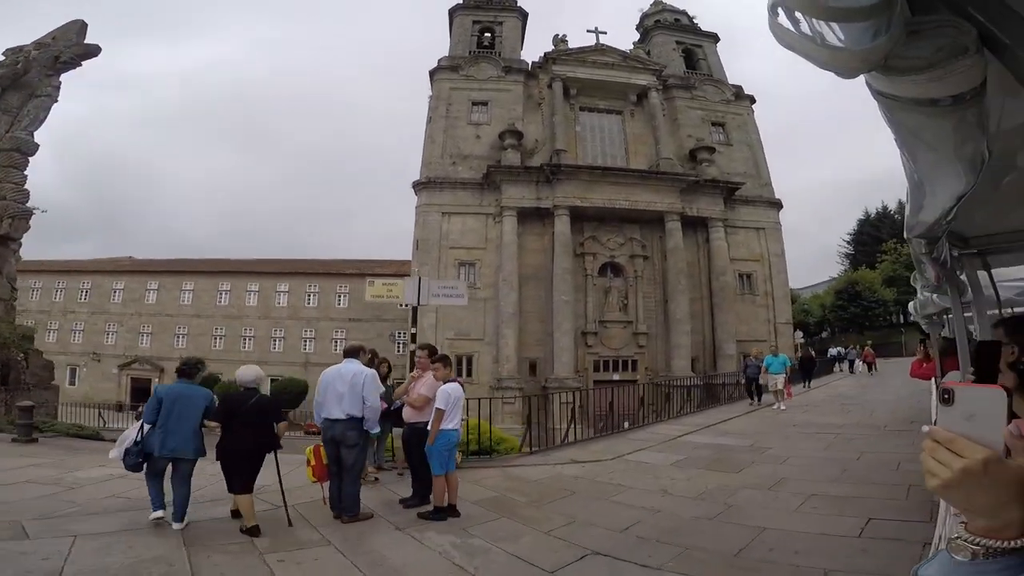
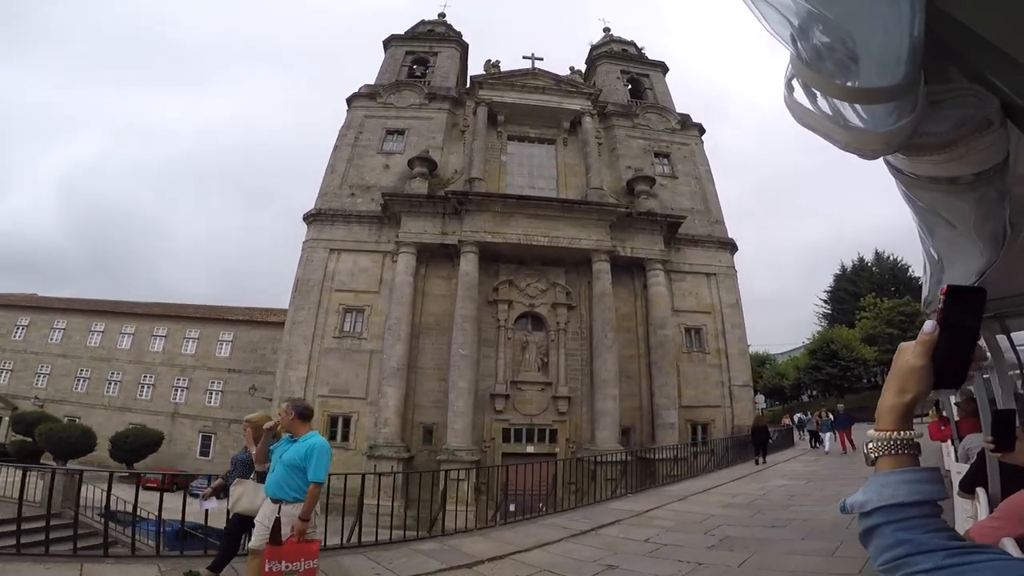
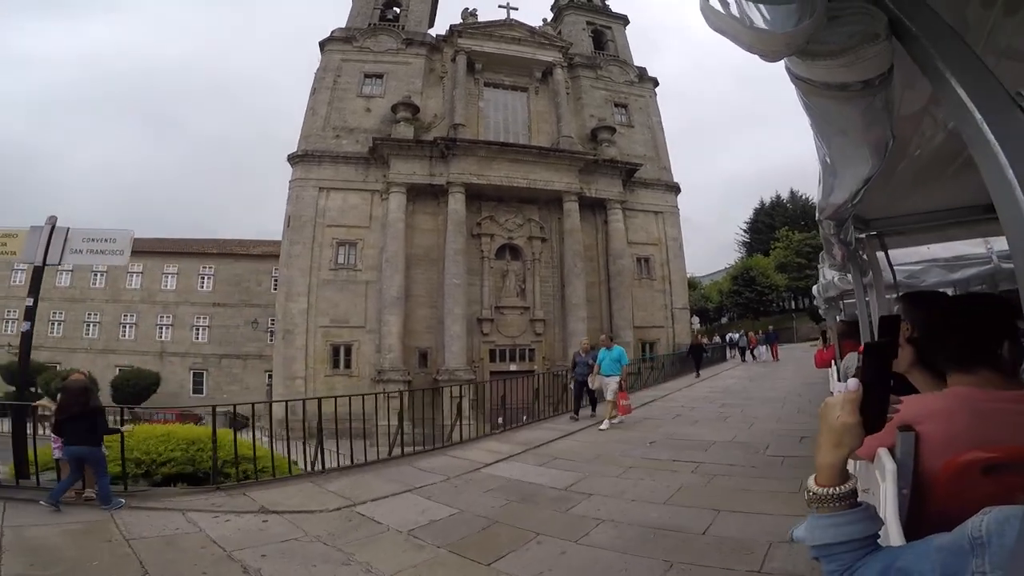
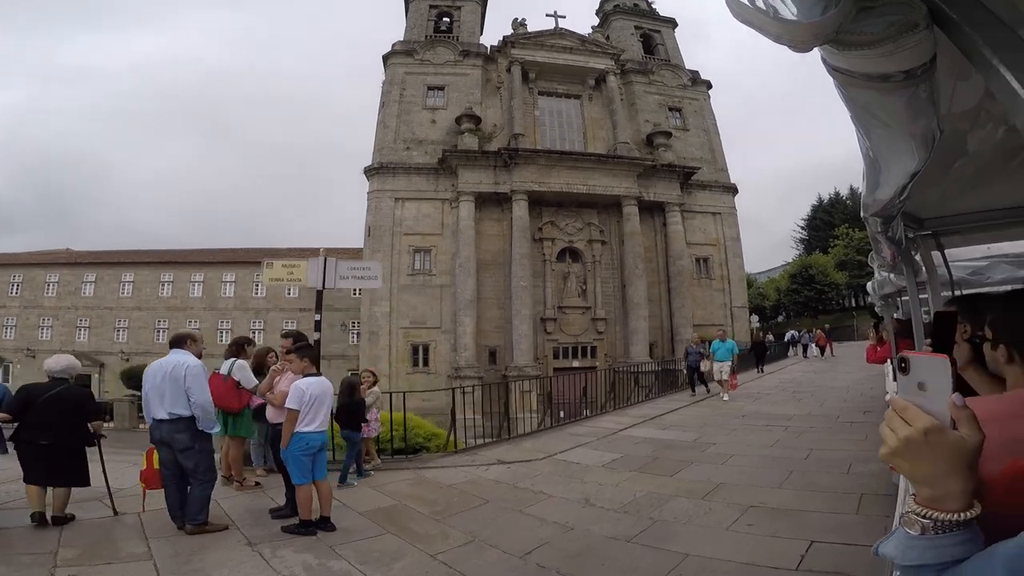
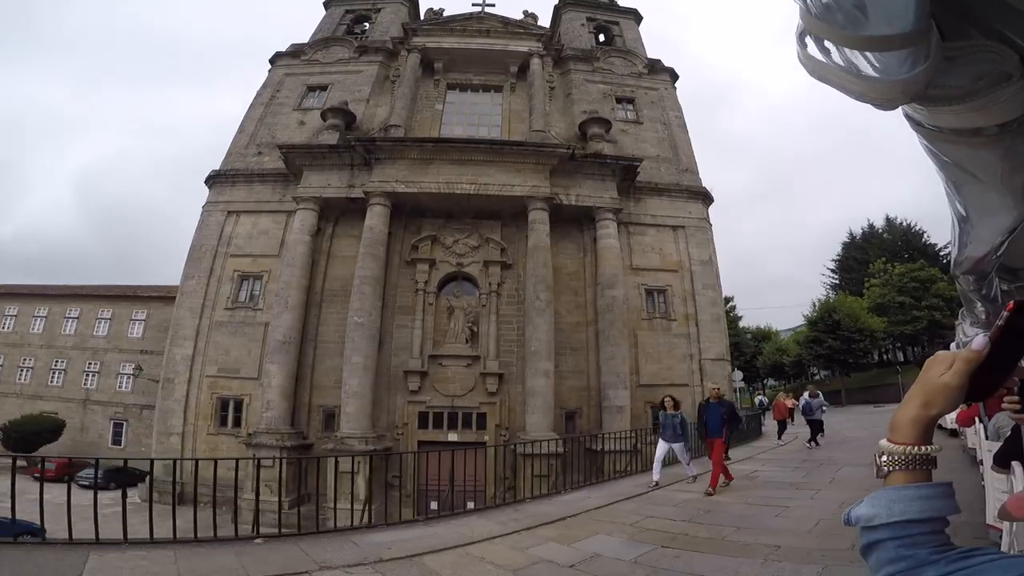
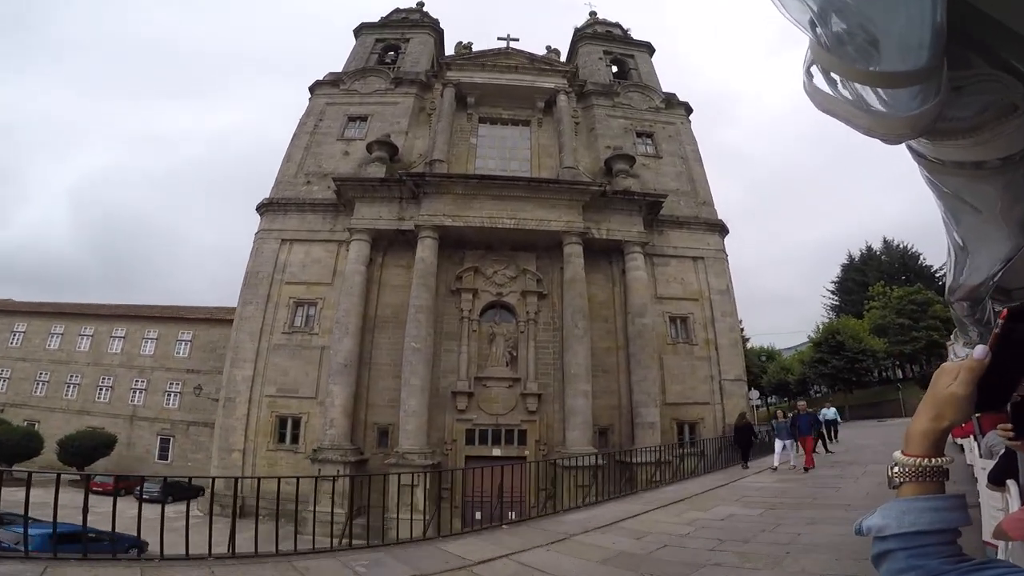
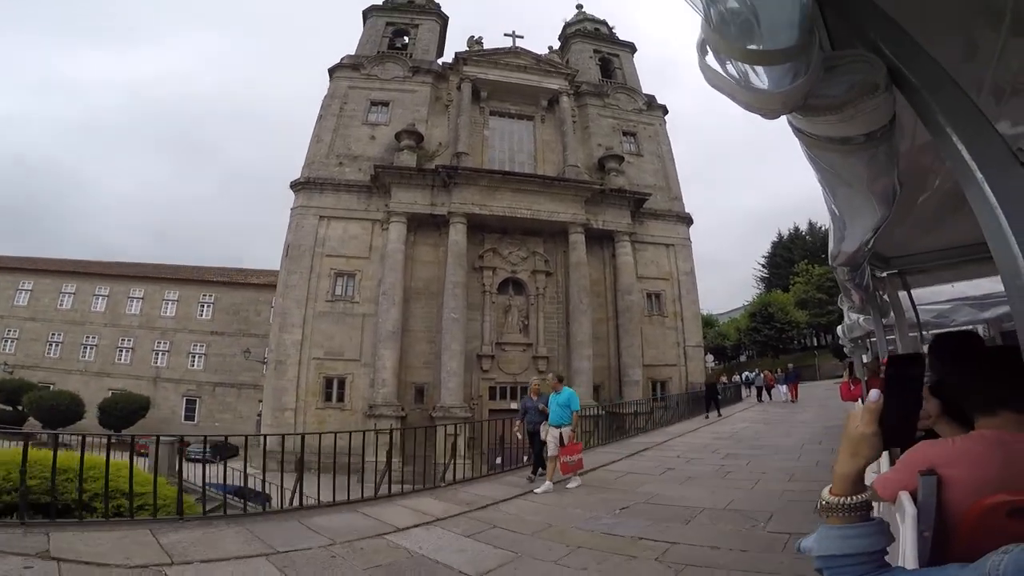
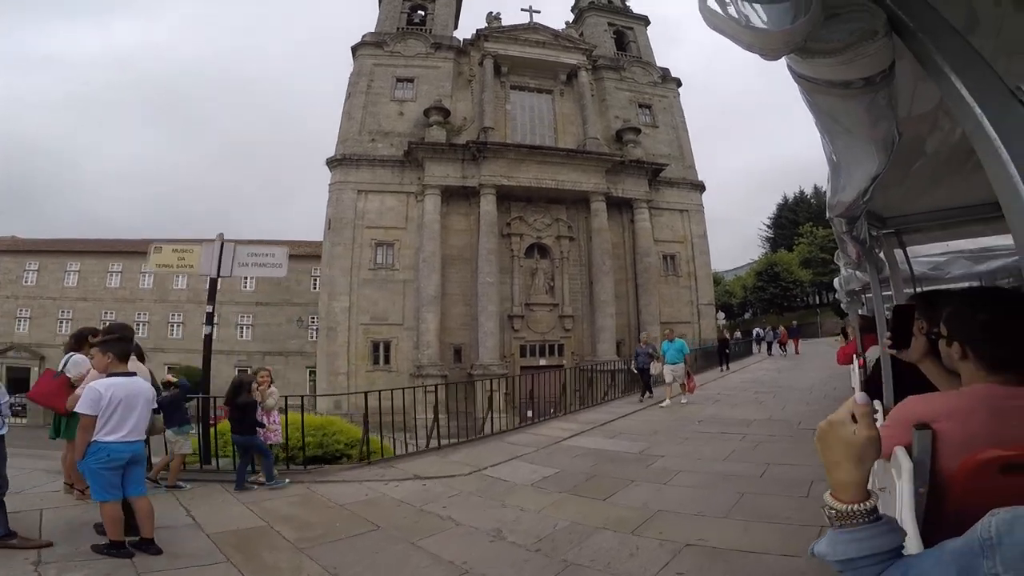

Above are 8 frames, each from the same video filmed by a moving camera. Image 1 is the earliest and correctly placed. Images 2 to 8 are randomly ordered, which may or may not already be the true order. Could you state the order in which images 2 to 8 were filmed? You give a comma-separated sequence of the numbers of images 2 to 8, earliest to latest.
4, 8, 3, 7, 2, 6, 5
